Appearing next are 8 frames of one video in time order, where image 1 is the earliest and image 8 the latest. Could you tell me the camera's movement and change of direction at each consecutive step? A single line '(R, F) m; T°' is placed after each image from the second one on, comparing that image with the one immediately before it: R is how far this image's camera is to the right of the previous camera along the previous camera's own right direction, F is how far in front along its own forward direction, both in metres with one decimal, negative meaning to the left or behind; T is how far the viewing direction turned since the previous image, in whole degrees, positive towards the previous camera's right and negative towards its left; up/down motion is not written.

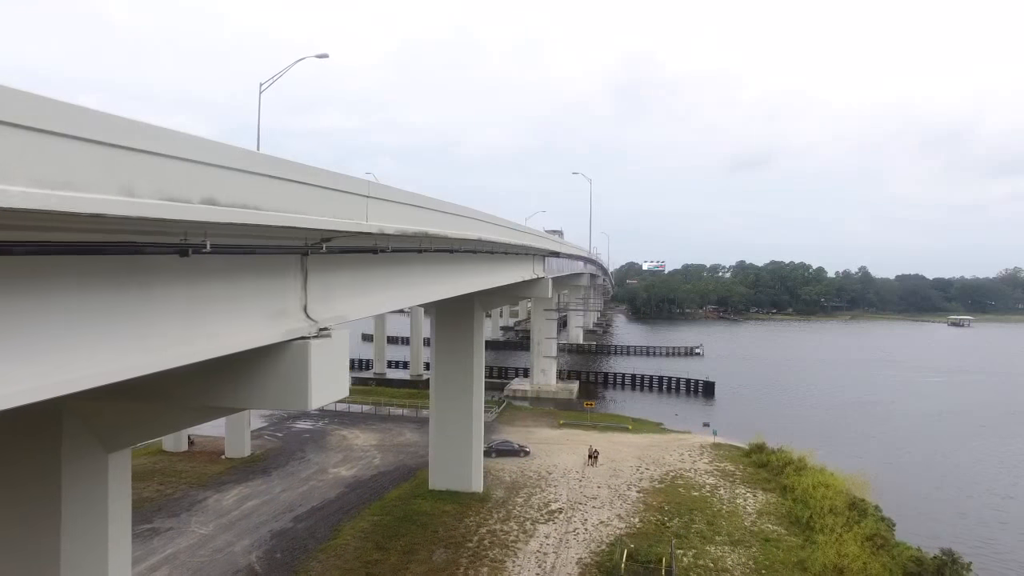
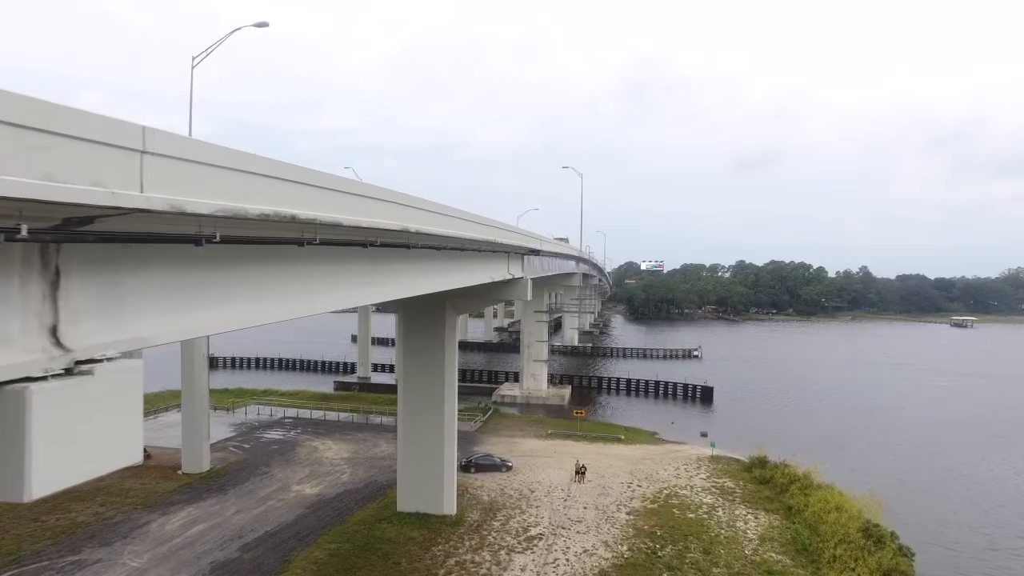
(+0.7, +1.7) m; 0°
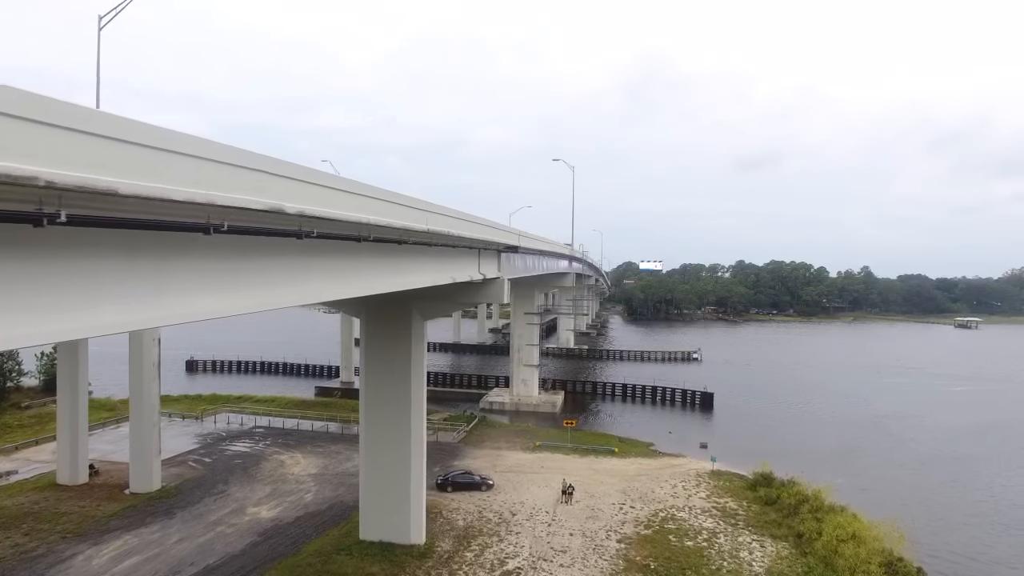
(+0.6, +1.9) m; 0°
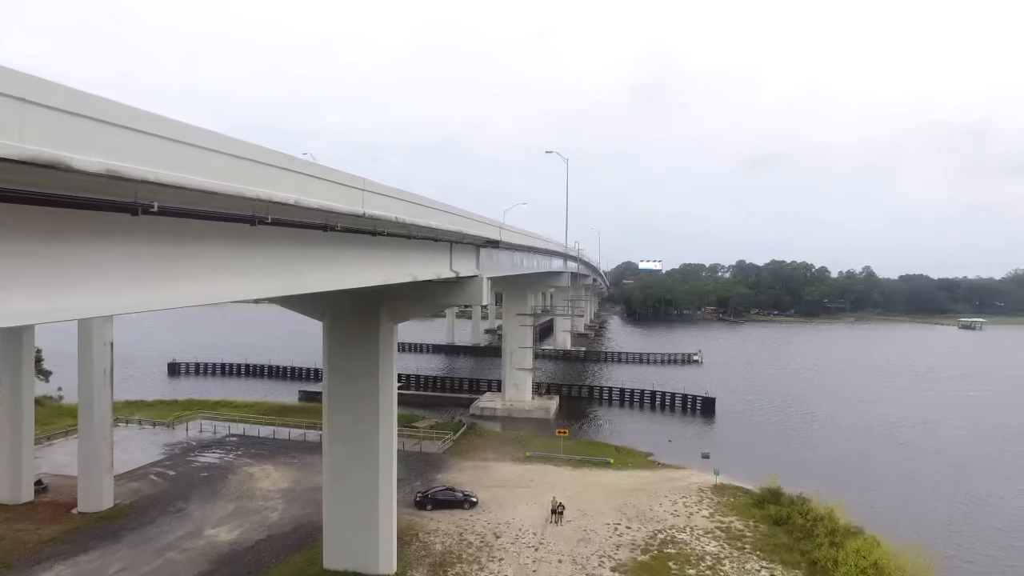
(+0.4, +1.6) m; 0°
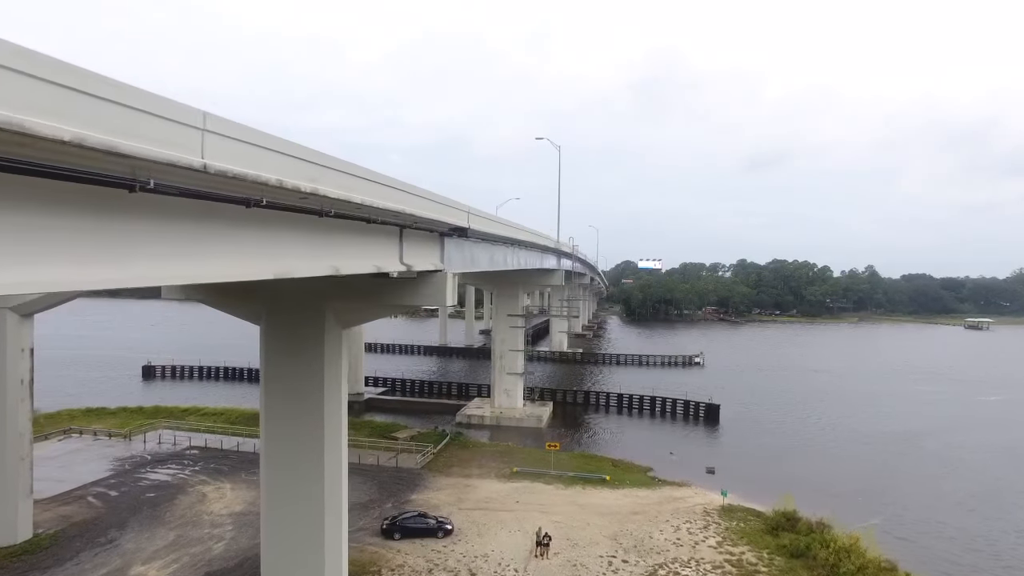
(+0.5, +2.2) m; 0°
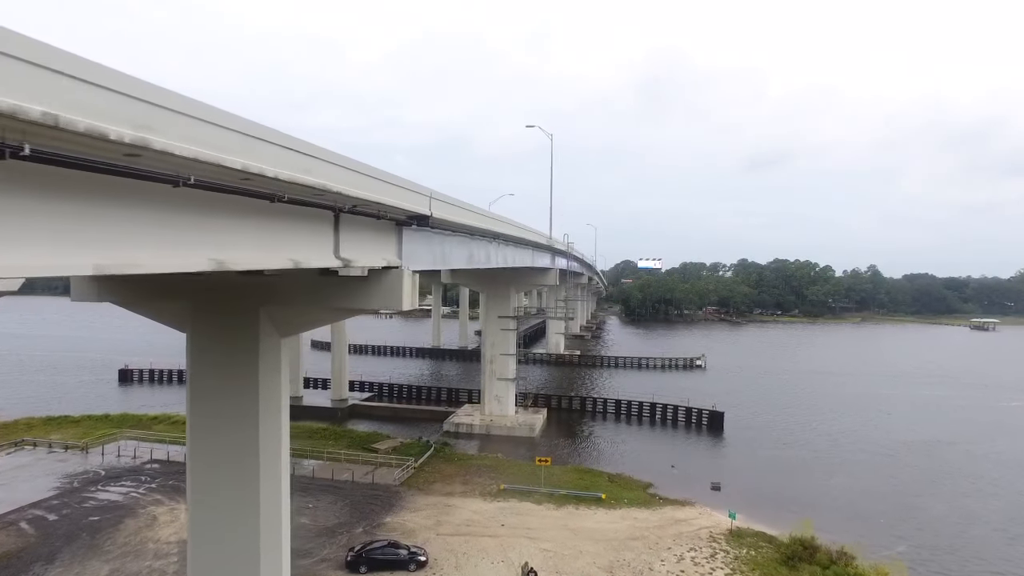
(+0.4, +1.8) m; 0°
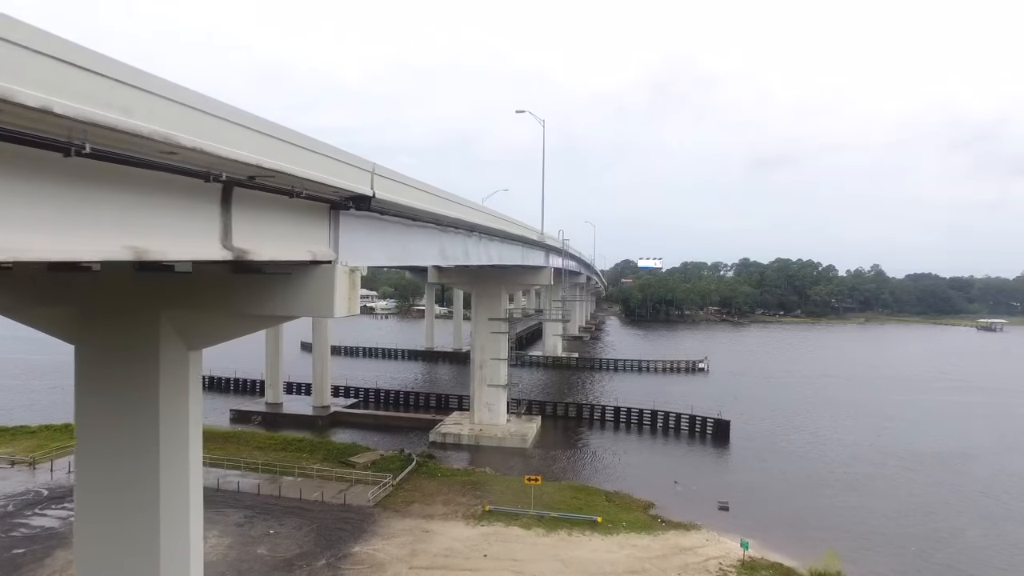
(+0.4, +1.9) m; 0°
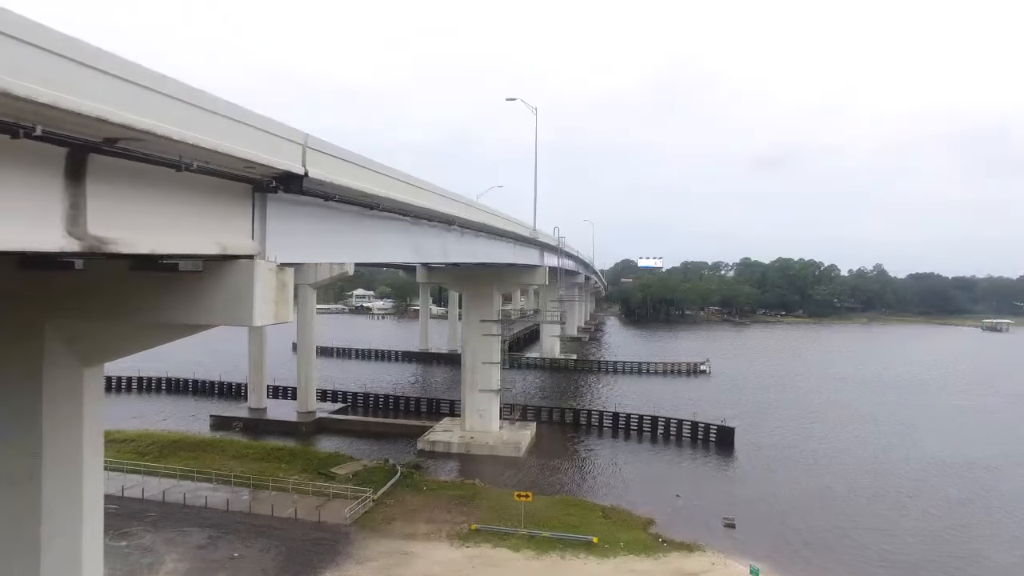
(+0.3, +1.3) m; 0°
